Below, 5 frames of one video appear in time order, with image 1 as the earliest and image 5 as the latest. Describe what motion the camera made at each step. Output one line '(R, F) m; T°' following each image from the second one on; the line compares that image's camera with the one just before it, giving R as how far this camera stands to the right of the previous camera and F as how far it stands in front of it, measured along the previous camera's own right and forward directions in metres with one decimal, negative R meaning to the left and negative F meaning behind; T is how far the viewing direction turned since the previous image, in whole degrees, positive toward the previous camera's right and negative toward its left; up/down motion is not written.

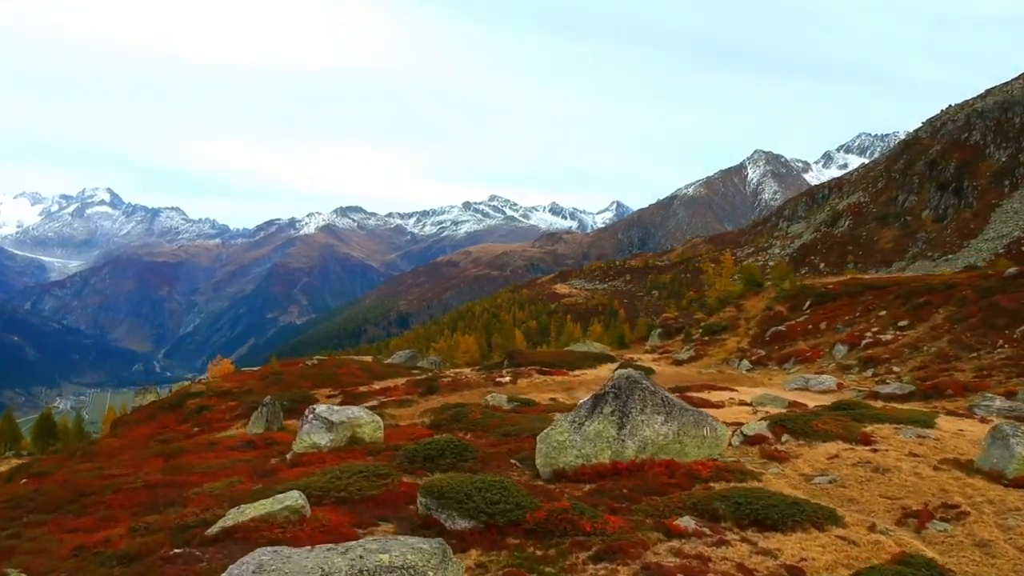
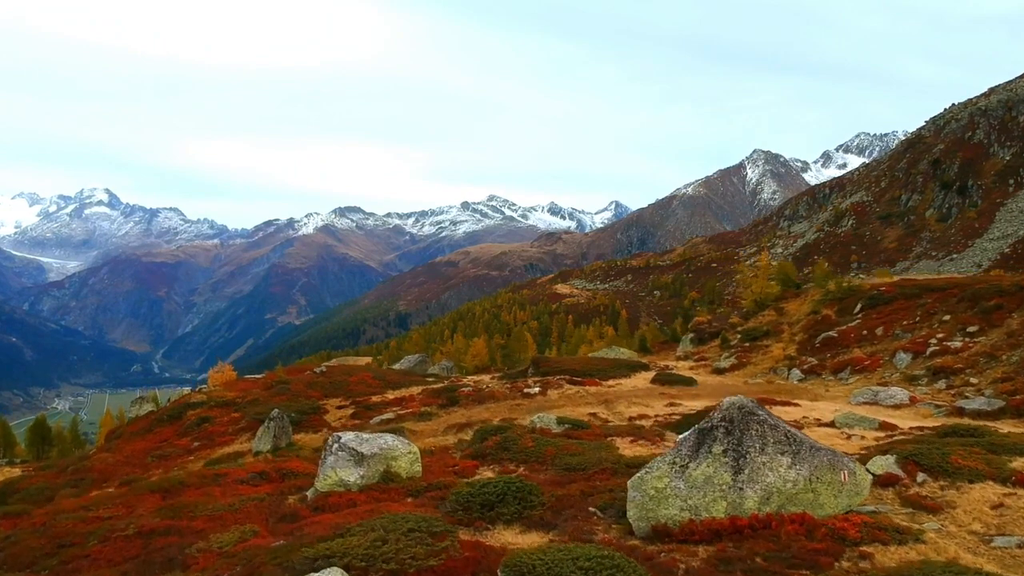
(-1.7, +2.9) m; 0°
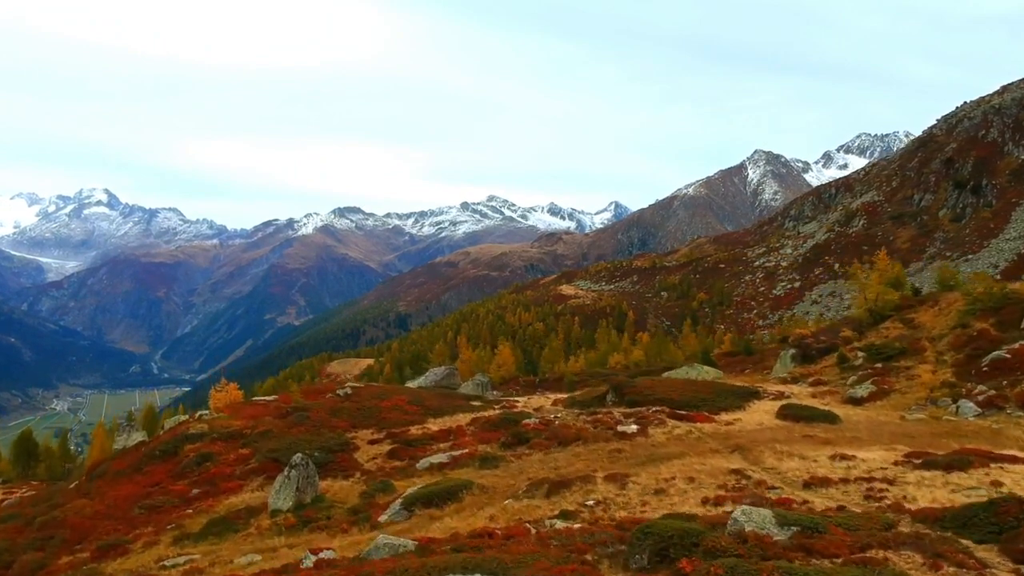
(-3.9, +7.3) m; 0°
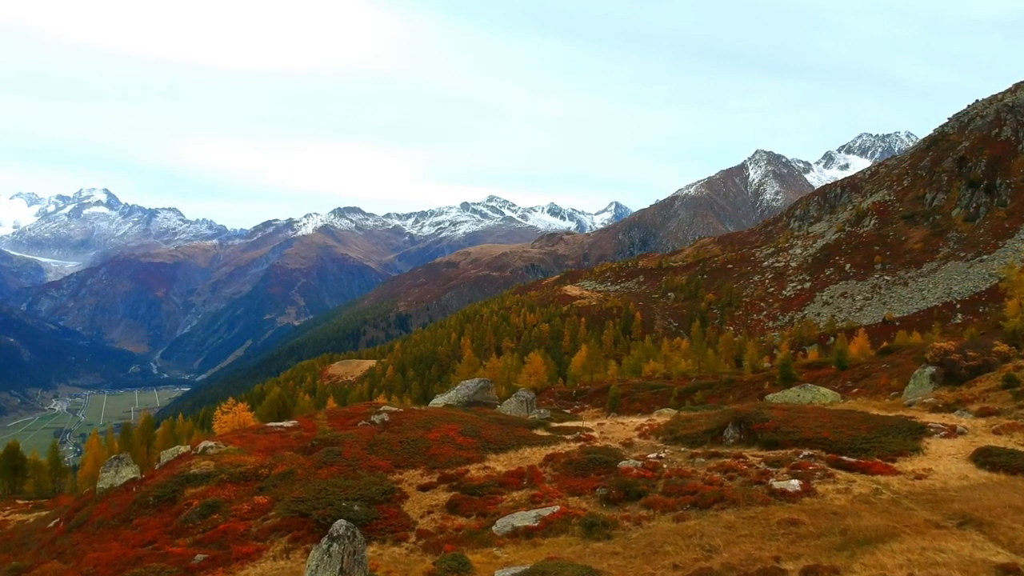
(-3.7, +6.6) m; 0°
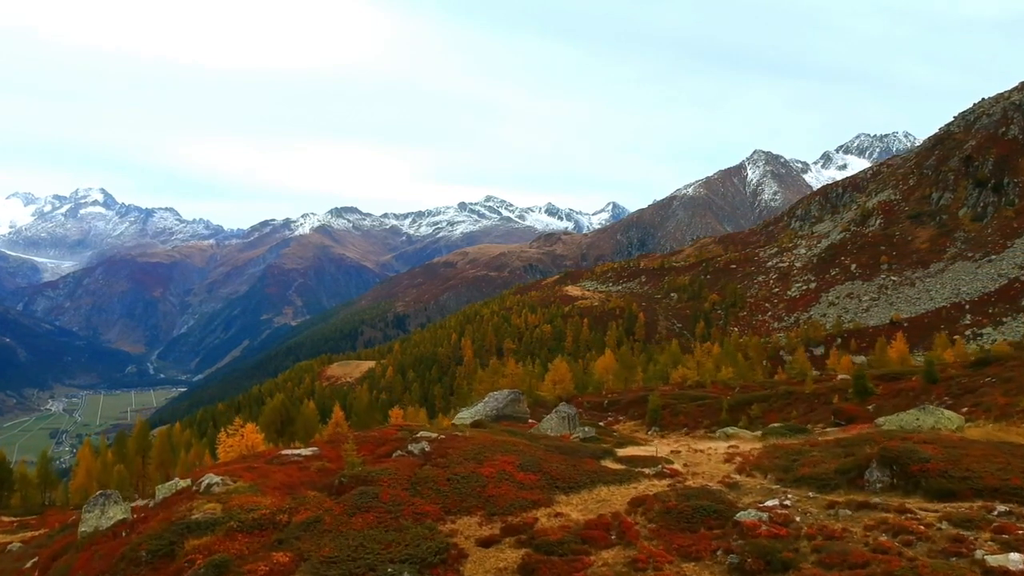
(-2.9, +4.9) m; 0°
